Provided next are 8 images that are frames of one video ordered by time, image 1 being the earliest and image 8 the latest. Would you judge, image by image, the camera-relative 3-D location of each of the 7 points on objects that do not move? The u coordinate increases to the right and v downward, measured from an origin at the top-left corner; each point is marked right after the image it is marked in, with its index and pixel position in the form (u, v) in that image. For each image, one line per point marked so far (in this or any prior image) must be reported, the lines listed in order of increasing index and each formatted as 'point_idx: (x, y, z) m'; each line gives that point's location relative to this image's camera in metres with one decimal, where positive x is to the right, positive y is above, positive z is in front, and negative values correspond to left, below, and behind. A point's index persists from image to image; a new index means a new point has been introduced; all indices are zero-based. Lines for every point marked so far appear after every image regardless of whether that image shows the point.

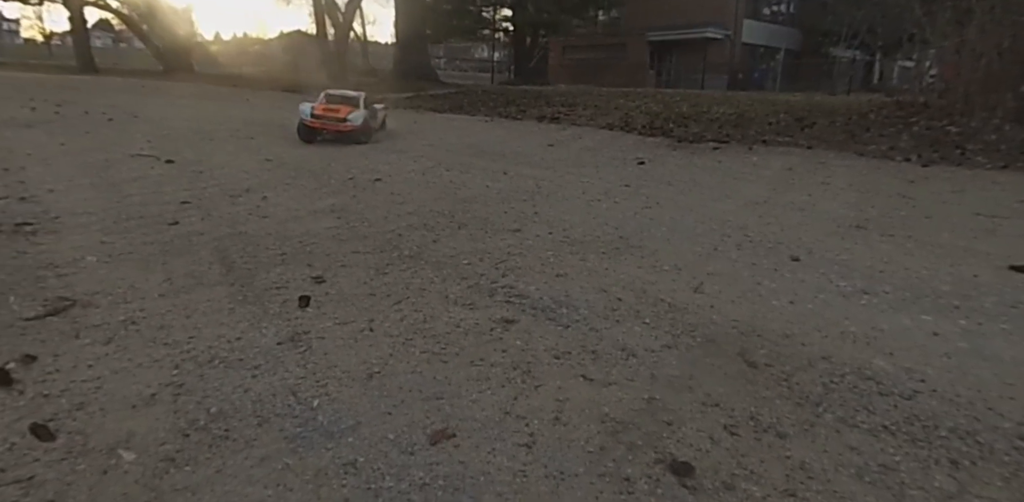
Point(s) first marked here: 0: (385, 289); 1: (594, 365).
0: (-1.1, -0.3, +4.9) m
1: (+0.5, -0.8, +3.8) m
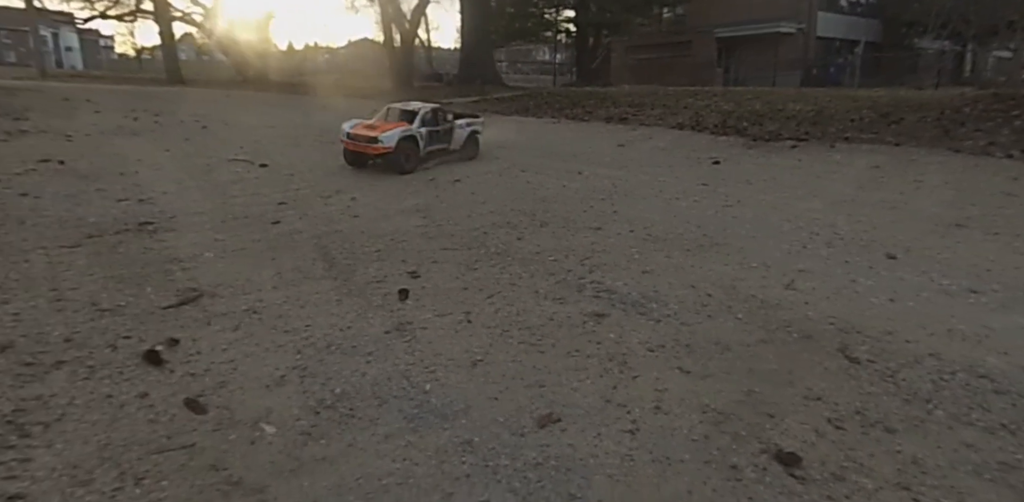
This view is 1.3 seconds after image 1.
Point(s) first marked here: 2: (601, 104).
0: (-0.3, -0.3, +5.1) m
1: (+1.2, -0.7, +3.9) m
2: (+2.1, +3.4, +13.4) m
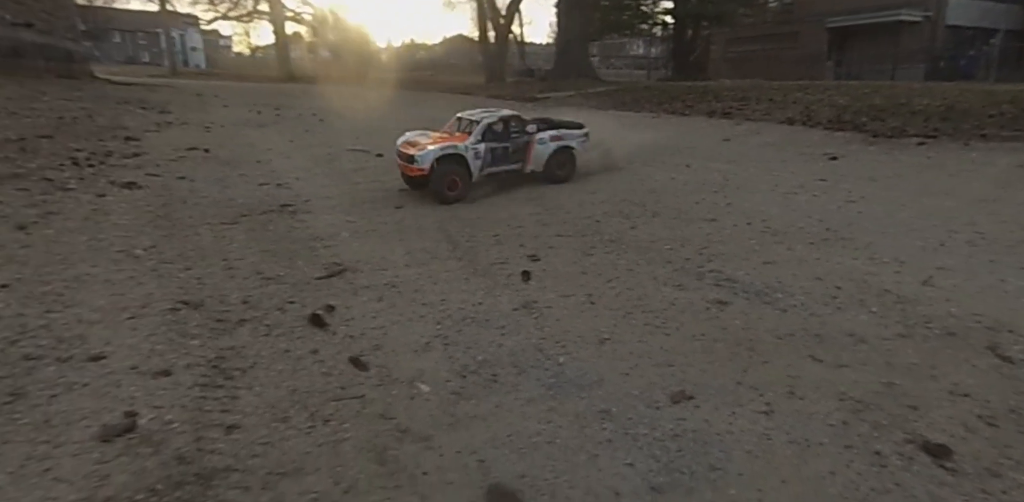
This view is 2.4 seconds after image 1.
0: (+0.8, -0.2, +5.3) m
1: (+2.1, -0.7, +3.9) m
2: (+4.3, +3.5, +13.2) m
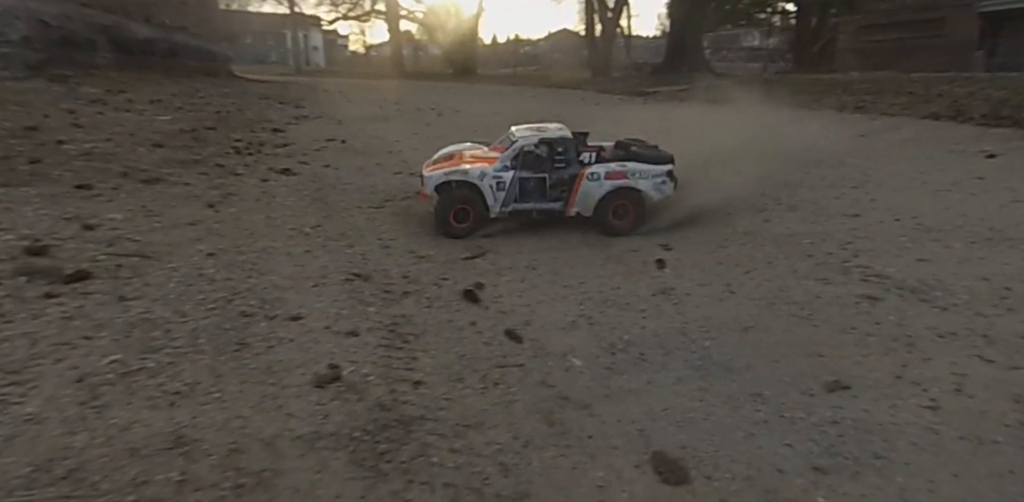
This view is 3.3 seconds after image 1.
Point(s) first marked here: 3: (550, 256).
0: (+2.0, -0.1, +5.4) m
1: (+3.1, -0.6, +3.7) m
2: (+6.8, +3.5, +12.5) m
3: (+0.4, 0.0, +5.6) m
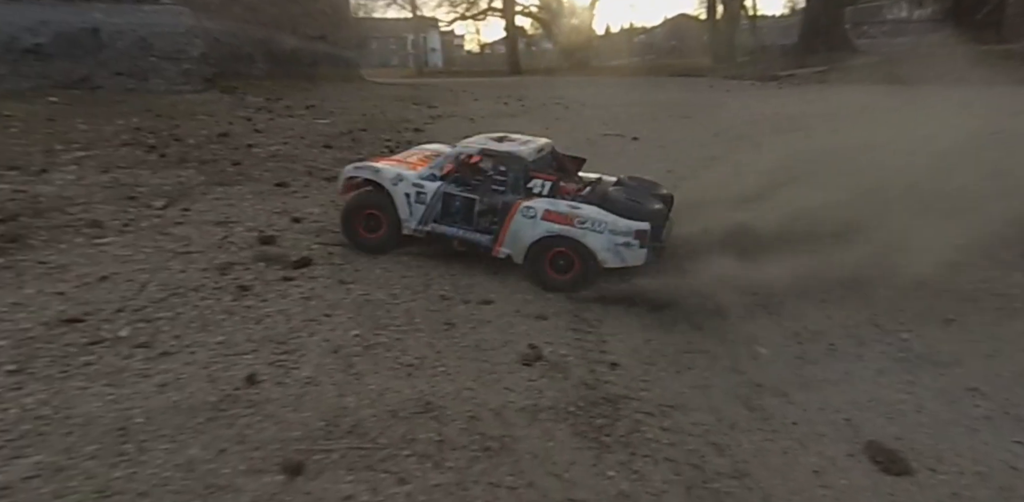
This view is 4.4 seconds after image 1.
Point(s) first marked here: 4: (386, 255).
0: (+3.5, 0.0, +5.1) m
1: (+4.3, -0.6, +3.3) m
2: (+9.5, +3.7, +11.3) m
3: (+1.9, +0.1, +5.6) m
4: (-1.1, 0.0, +4.9) m
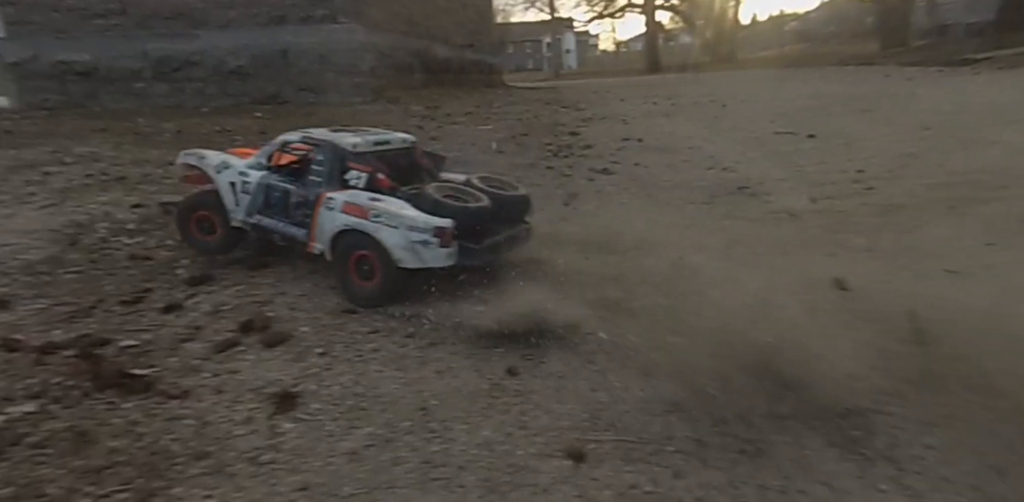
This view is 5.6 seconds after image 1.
0: (+5.2, -0.1, +4.3) m
1: (+5.6, -0.7, +2.5) m
2: (+12.3, +3.5, +9.2) m
3: (+3.7, 0.0, +5.2) m
4: (+0.6, -0.1, +5.1) m
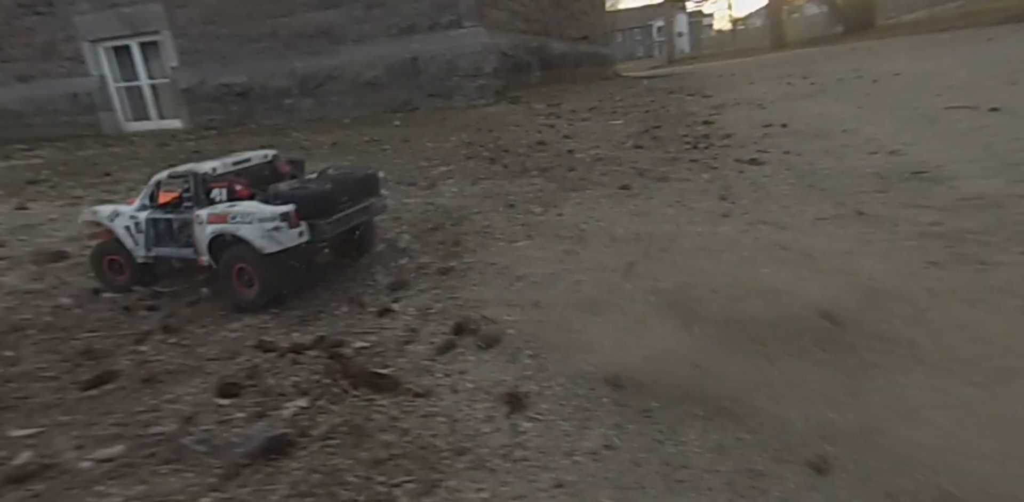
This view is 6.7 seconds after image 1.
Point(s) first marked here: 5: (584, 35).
0: (+6.5, 0.0, +3.5) m
1: (+6.6, -0.6, +1.5) m
2: (+14.2, +3.9, +7.0) m
3: (+5.2, +0.1, +4.6) m
4: (+2.1, 0.0, +4.9) m
5: (+2.3, +7.0, +18.4) m
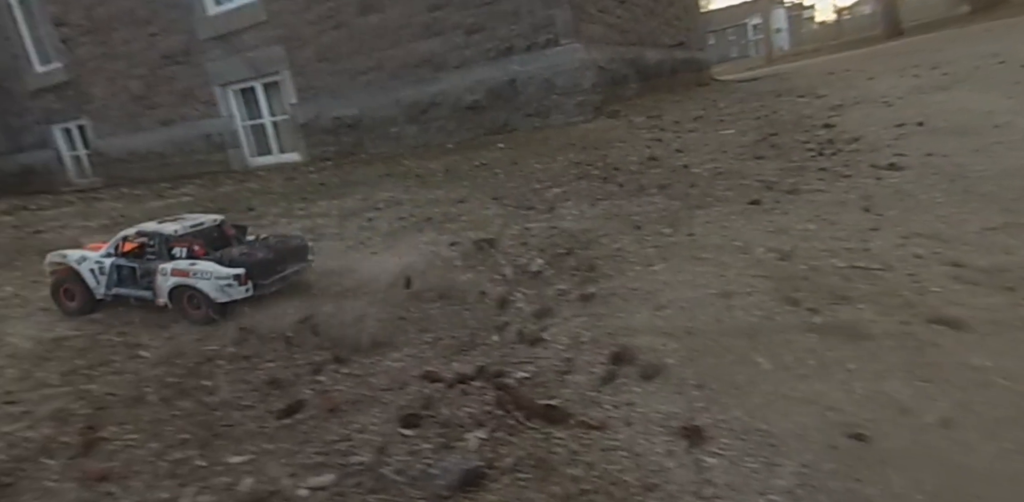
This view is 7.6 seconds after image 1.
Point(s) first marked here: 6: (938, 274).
0: (+7.4, +0.1, +2.5) m
1: (+7.2, -0.5, +0.6) m
2: (+15.4, +4.2, +5.0) m
3: (+6.3, +0.1, +3.8) m
4: (+3.3, -0.2, +4.6) m
5: (+5.2, +6.6, +18.1) m
6: (+3.3, -0.2, +4.4) m
